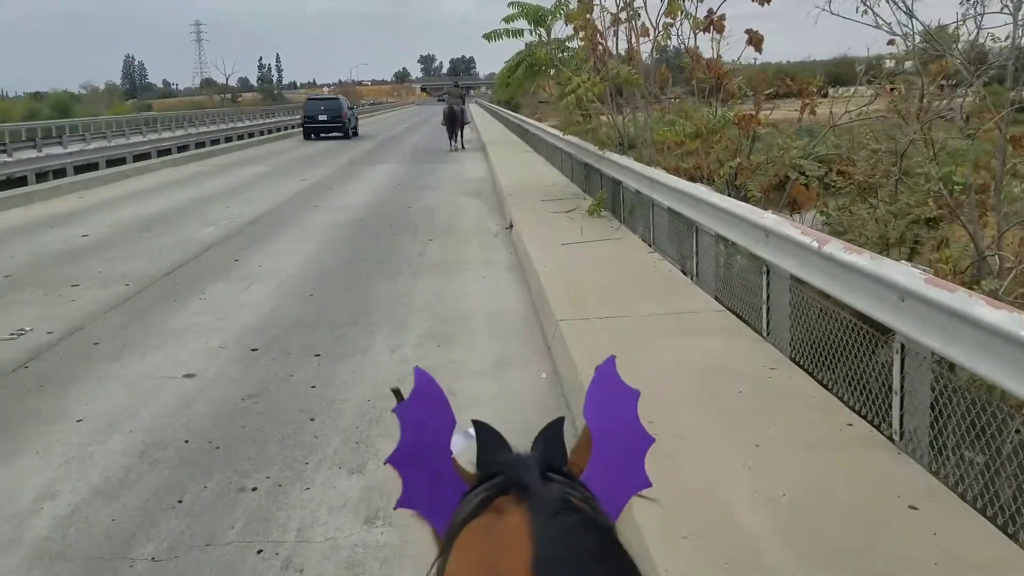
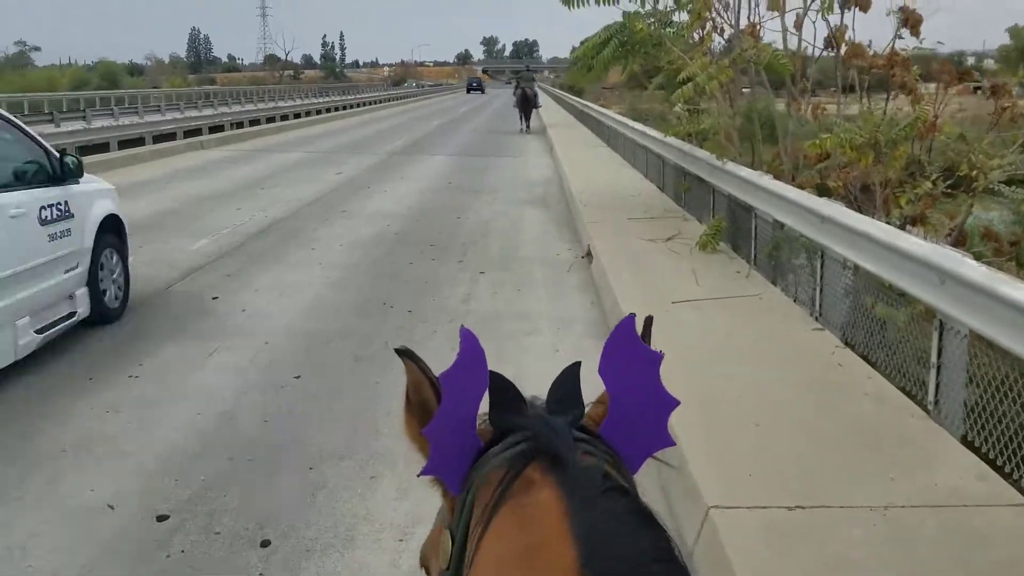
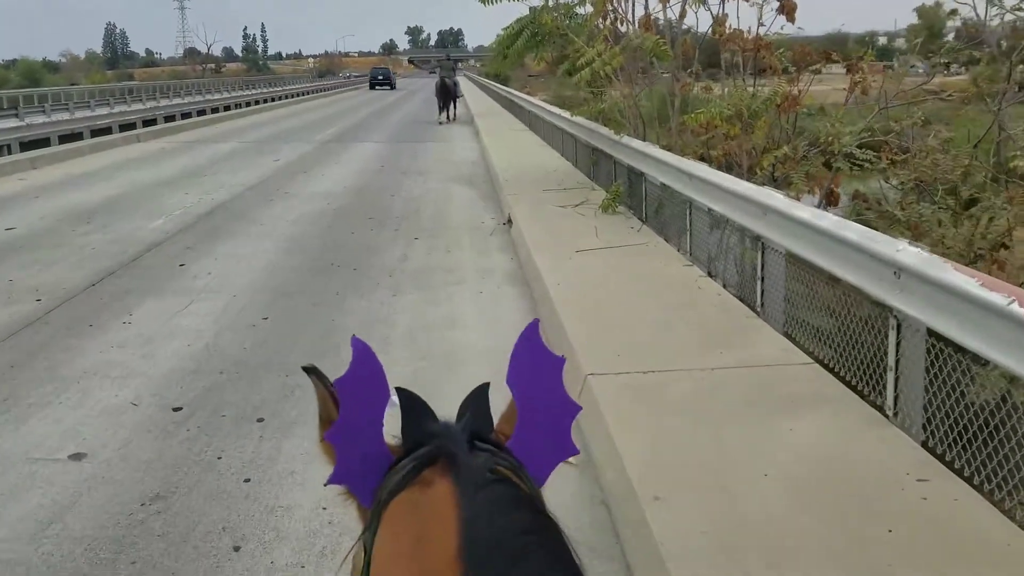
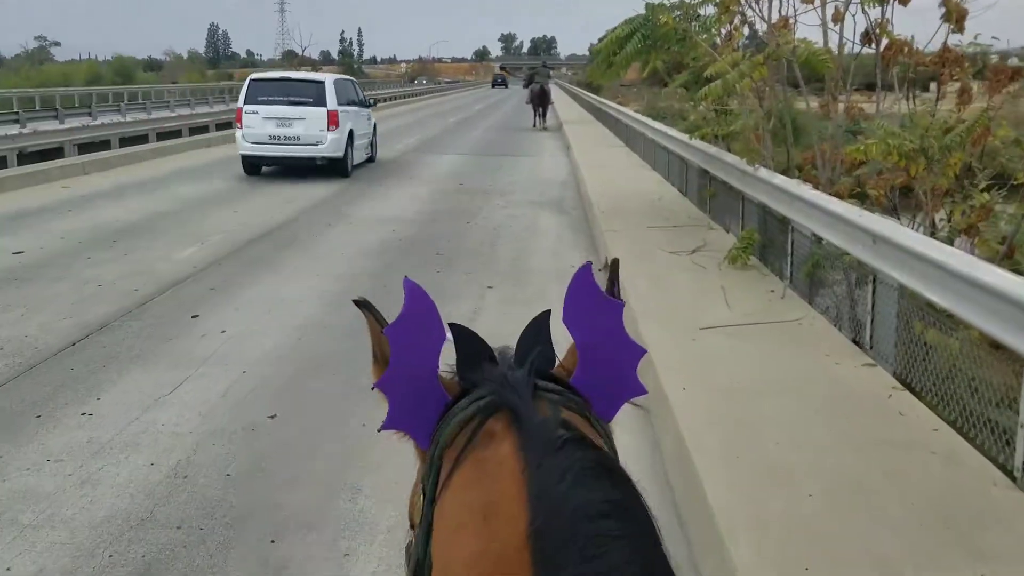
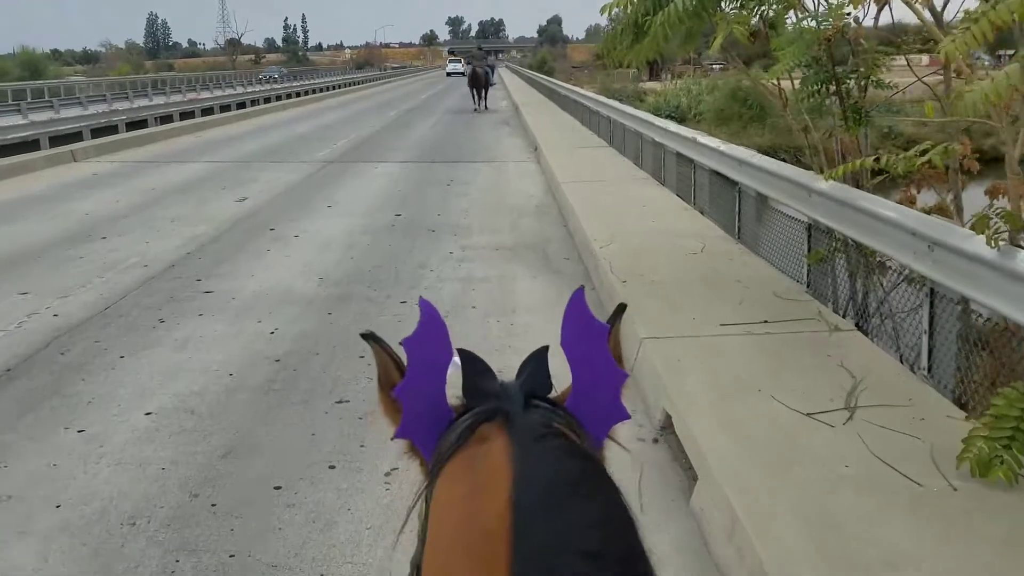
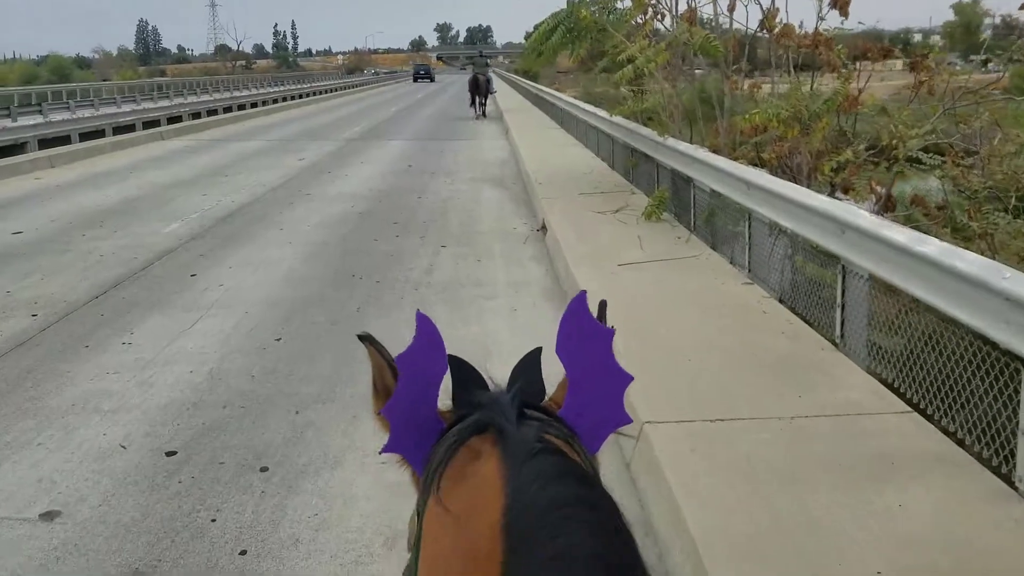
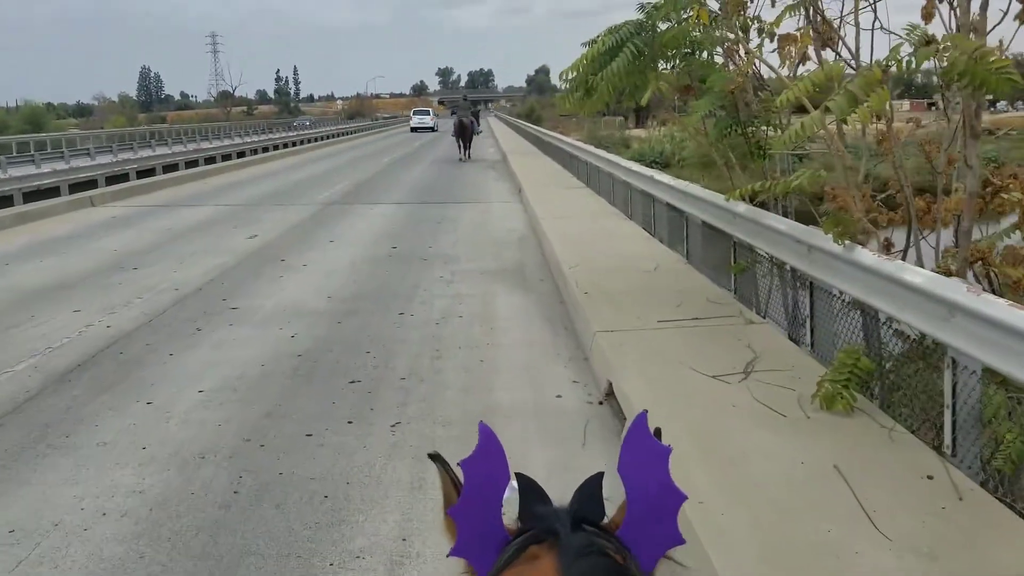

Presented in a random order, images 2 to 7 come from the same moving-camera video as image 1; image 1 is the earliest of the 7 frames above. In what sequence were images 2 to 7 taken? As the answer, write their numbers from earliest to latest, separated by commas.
3, 6, 2, 4, 7, 5
